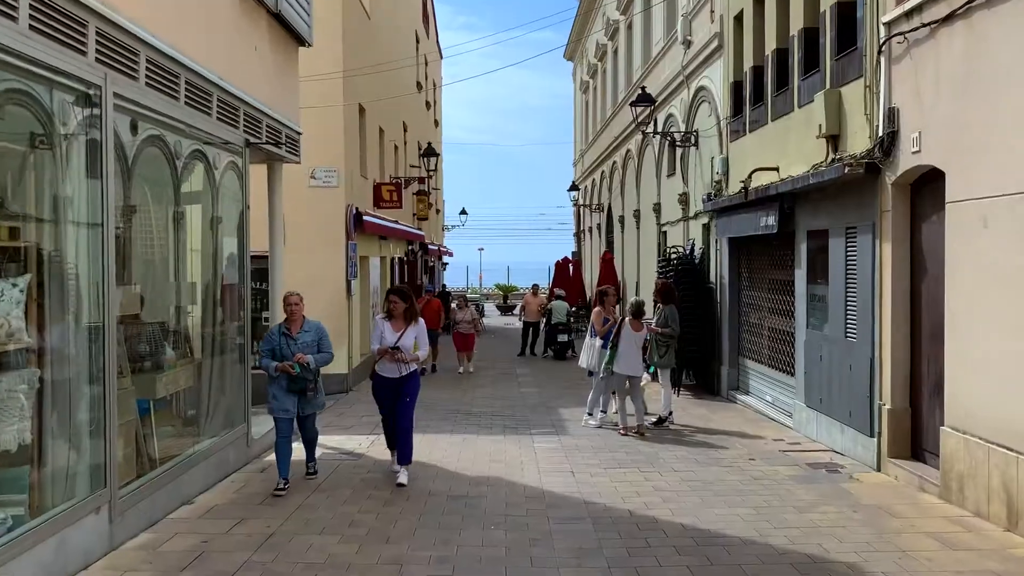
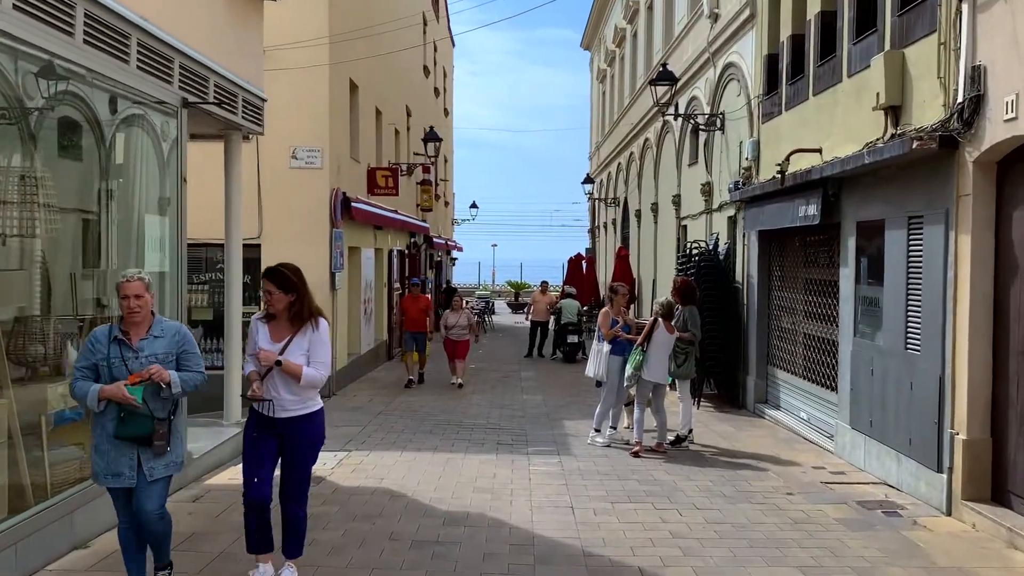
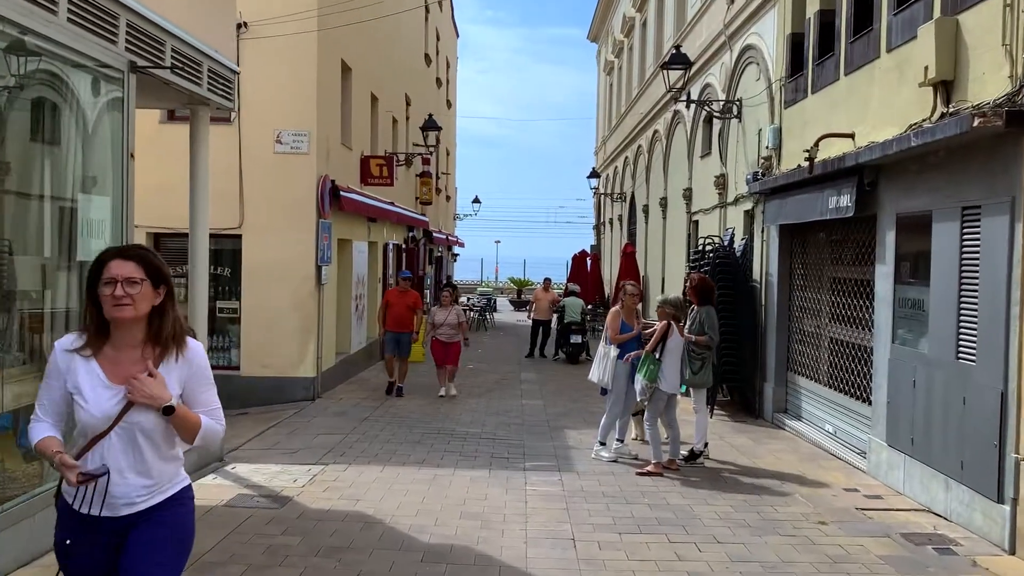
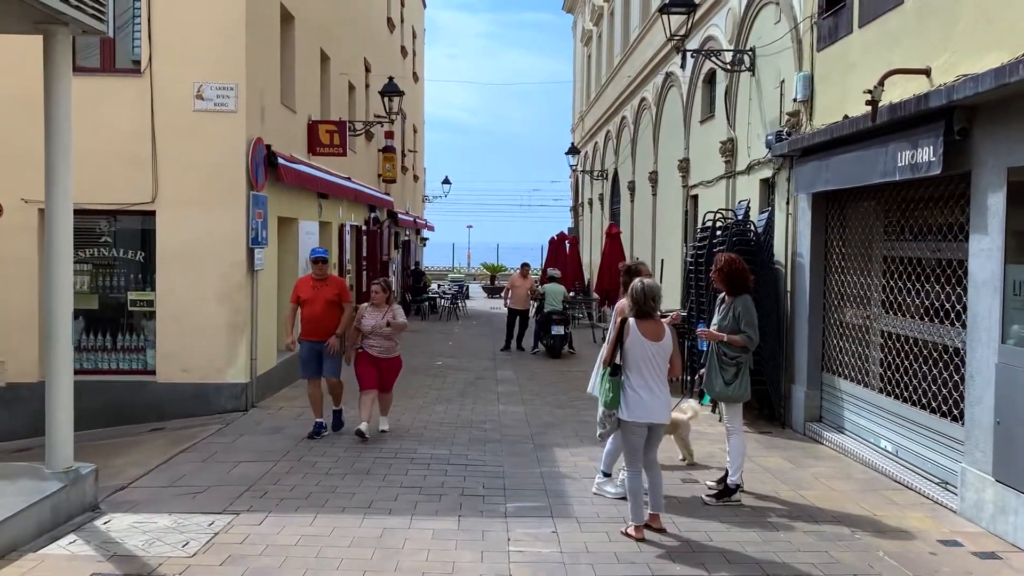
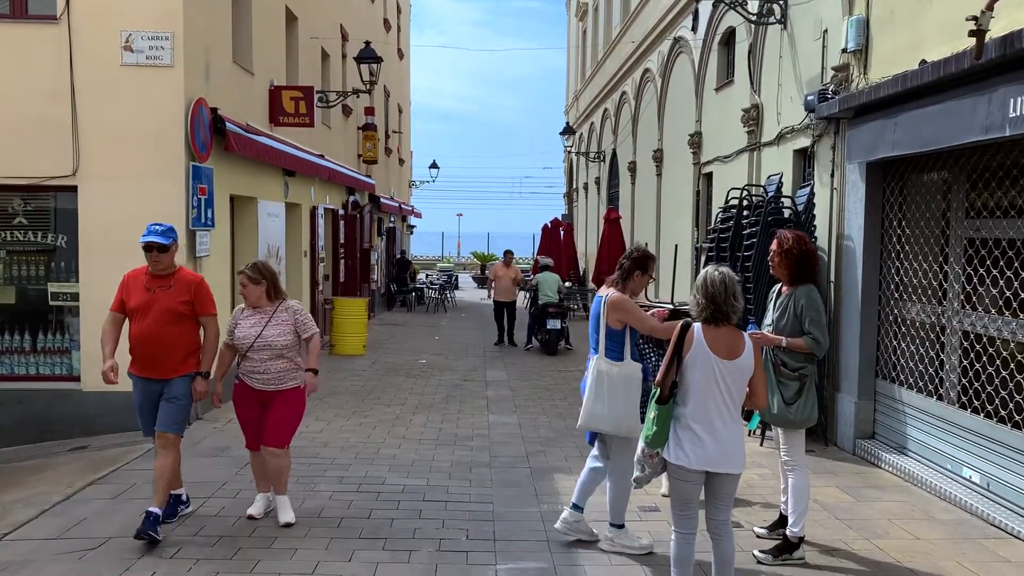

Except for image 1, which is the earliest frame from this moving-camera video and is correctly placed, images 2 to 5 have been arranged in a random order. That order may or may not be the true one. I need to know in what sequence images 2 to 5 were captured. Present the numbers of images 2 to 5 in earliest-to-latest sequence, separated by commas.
2, 3, 4, 5
